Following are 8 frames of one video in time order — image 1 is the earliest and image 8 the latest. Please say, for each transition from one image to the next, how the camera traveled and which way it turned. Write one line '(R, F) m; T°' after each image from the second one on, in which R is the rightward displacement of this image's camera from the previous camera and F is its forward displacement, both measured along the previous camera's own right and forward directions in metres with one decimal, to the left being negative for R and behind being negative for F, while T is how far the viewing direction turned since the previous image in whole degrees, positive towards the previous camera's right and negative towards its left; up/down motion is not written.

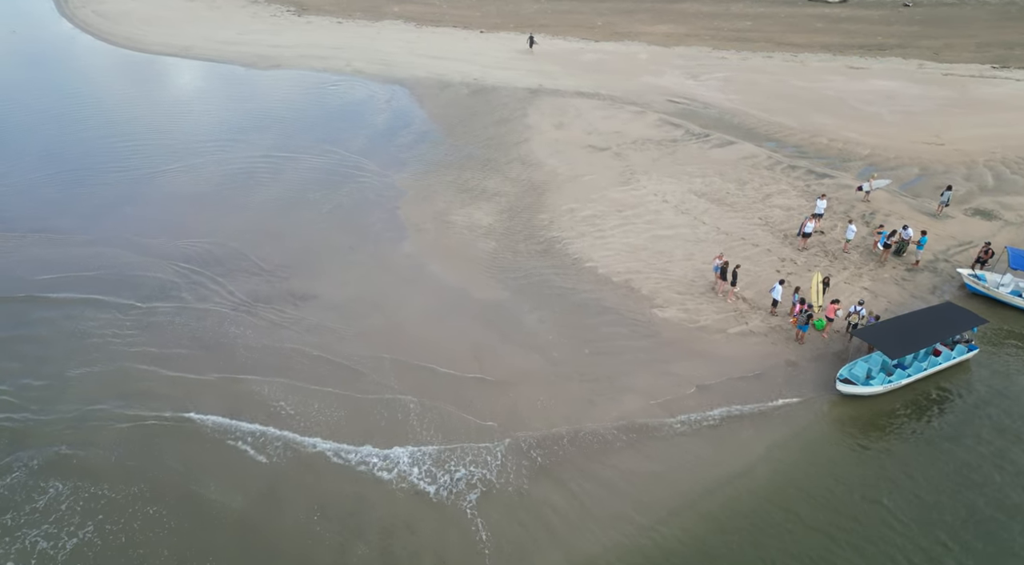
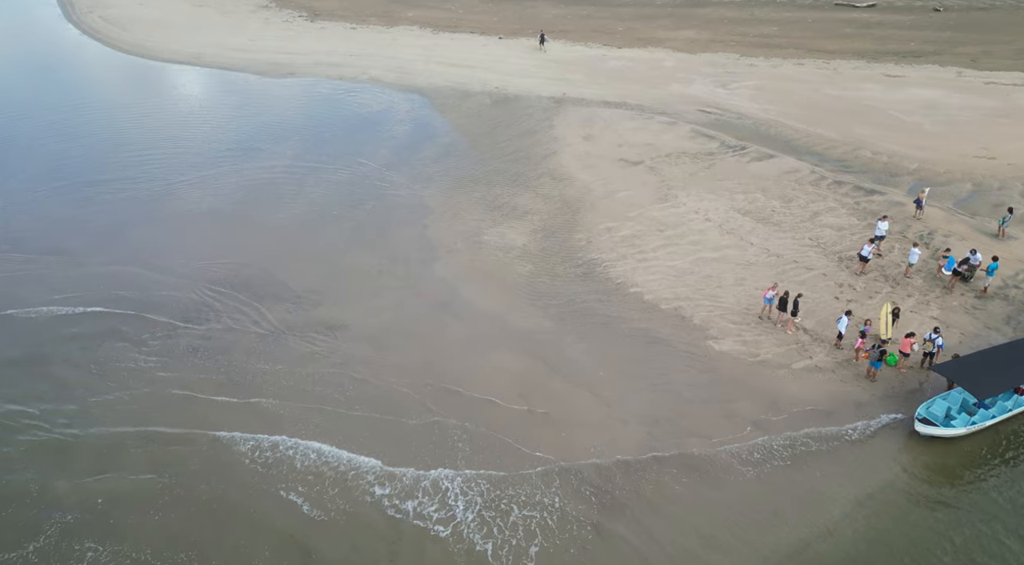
(-0.7, +0.8) m; 0°
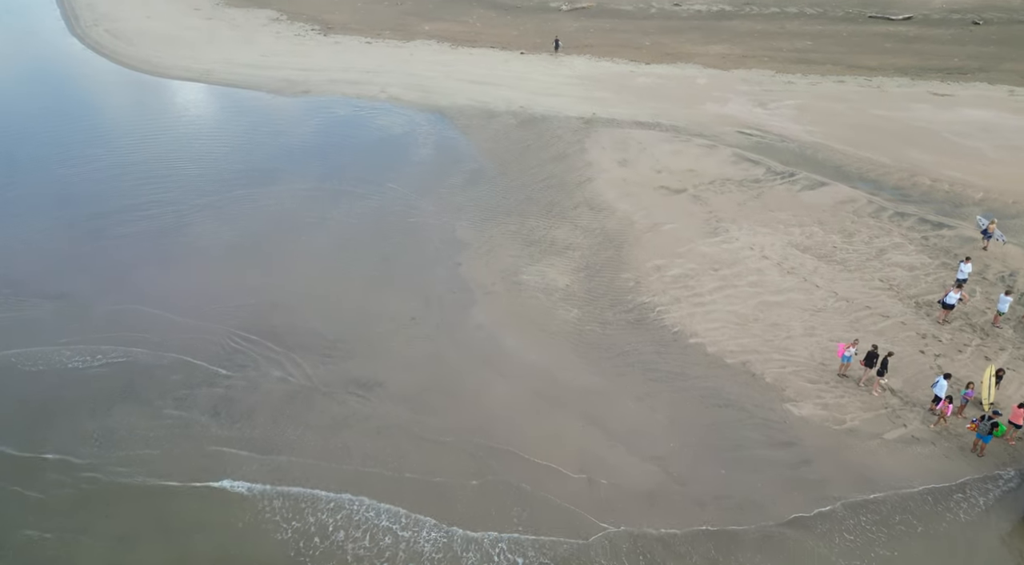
(-0.7, +1.1) m; 0°
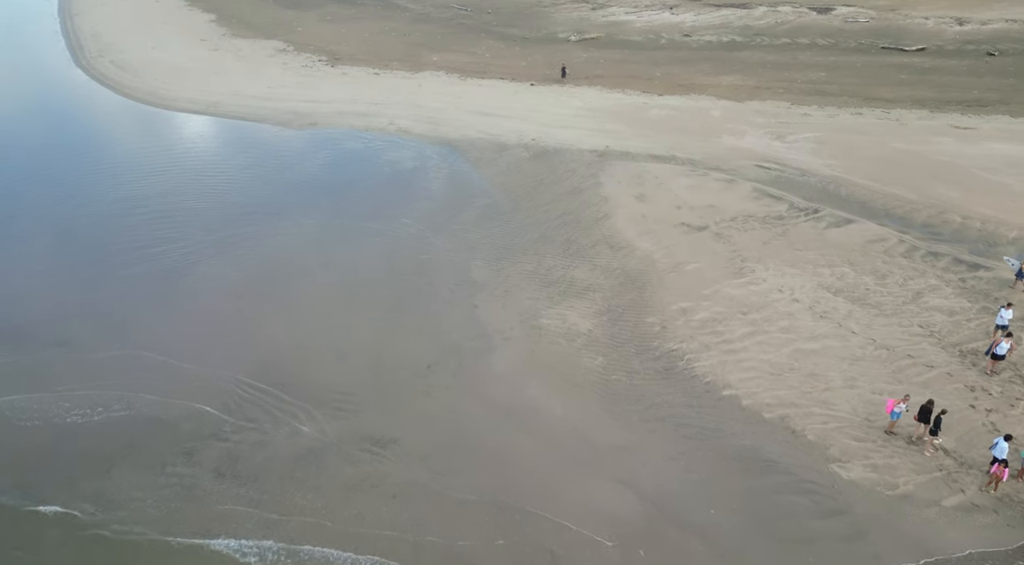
(-0.3, +0.6) m; 0°
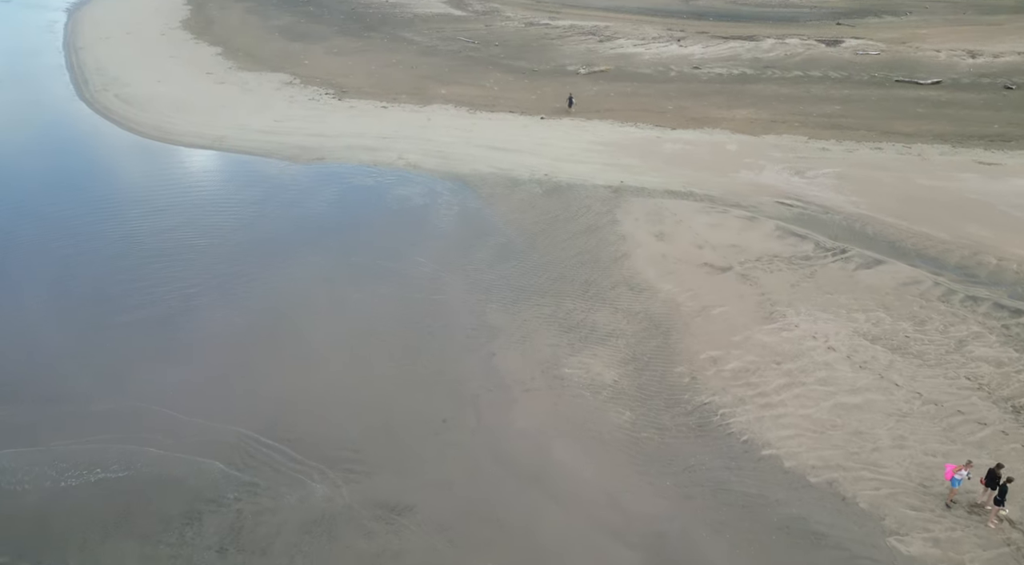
(-0.3, +0.7) m; 0°
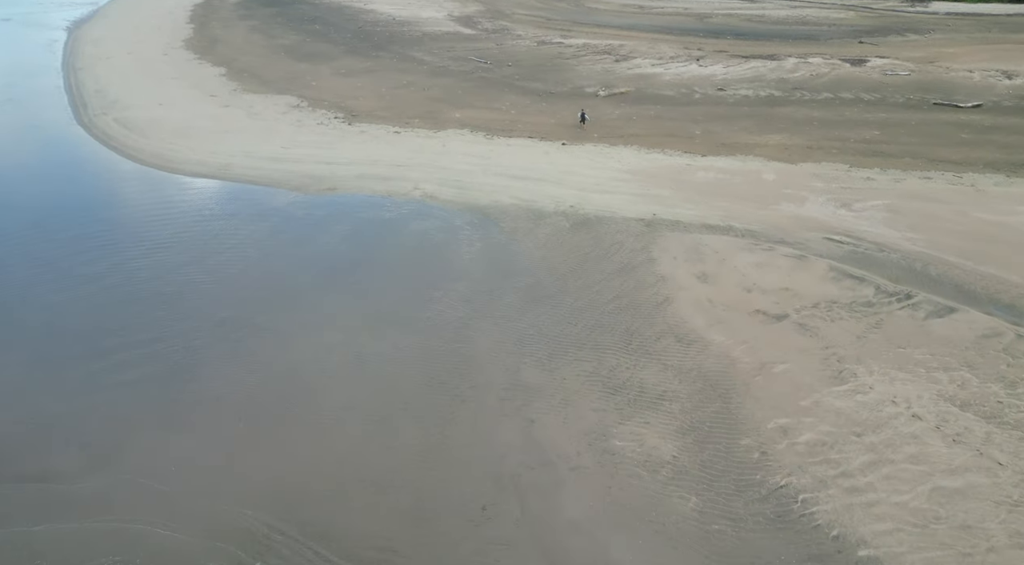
(-0.6, +1.4) m; 0°
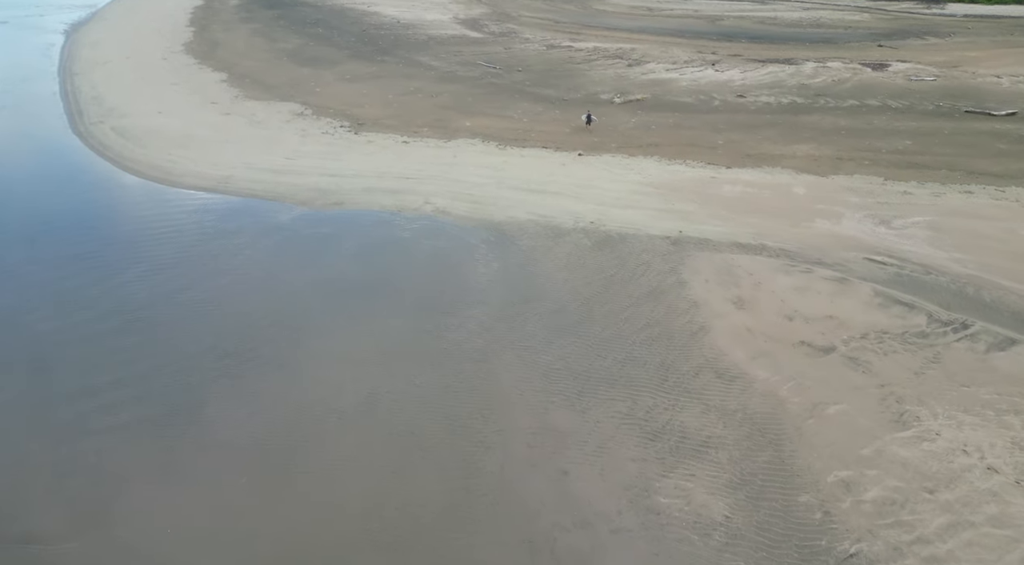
(-0.4, +1.1) m; 0°
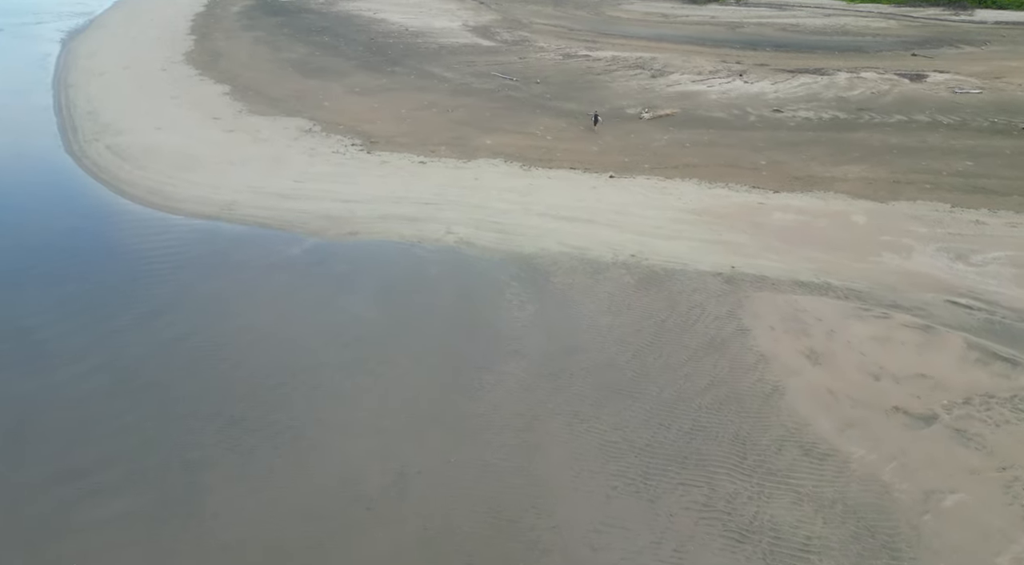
(-0.8, +1.8) m; 0°
